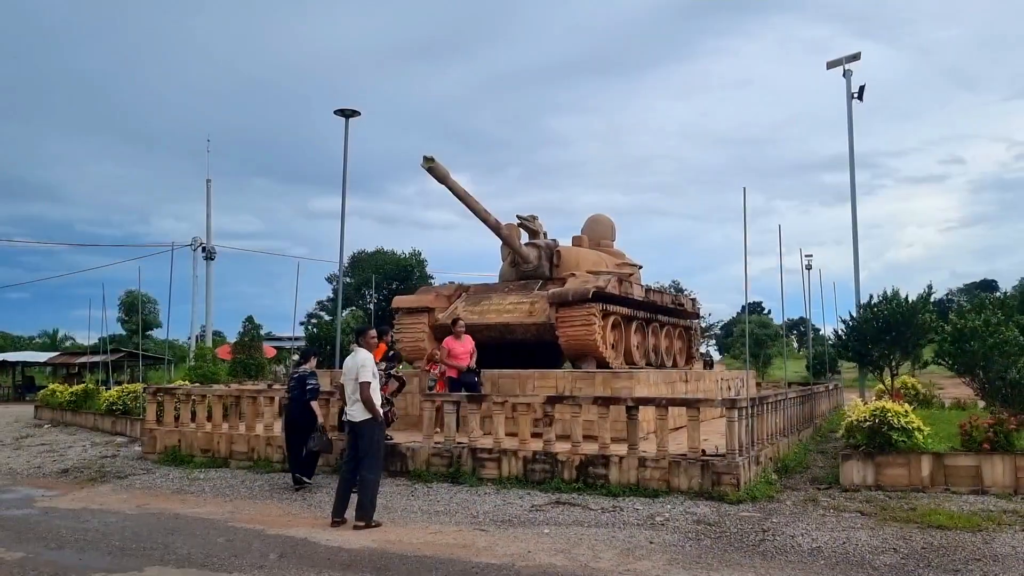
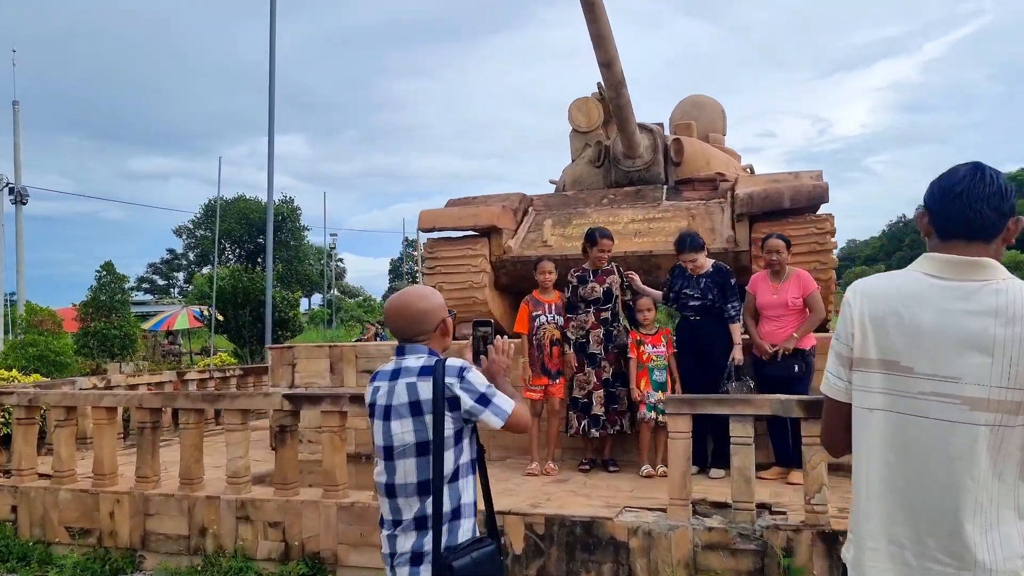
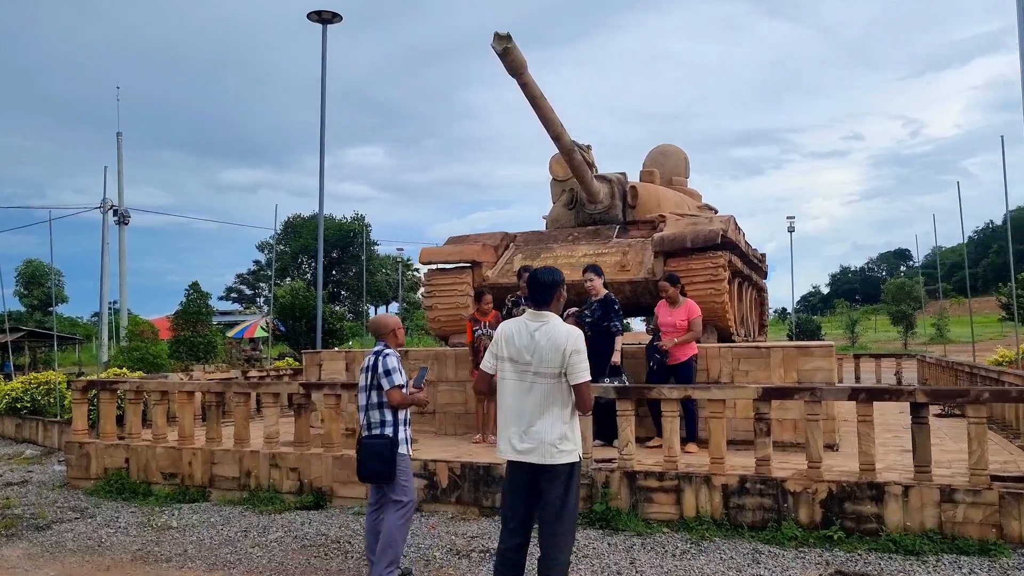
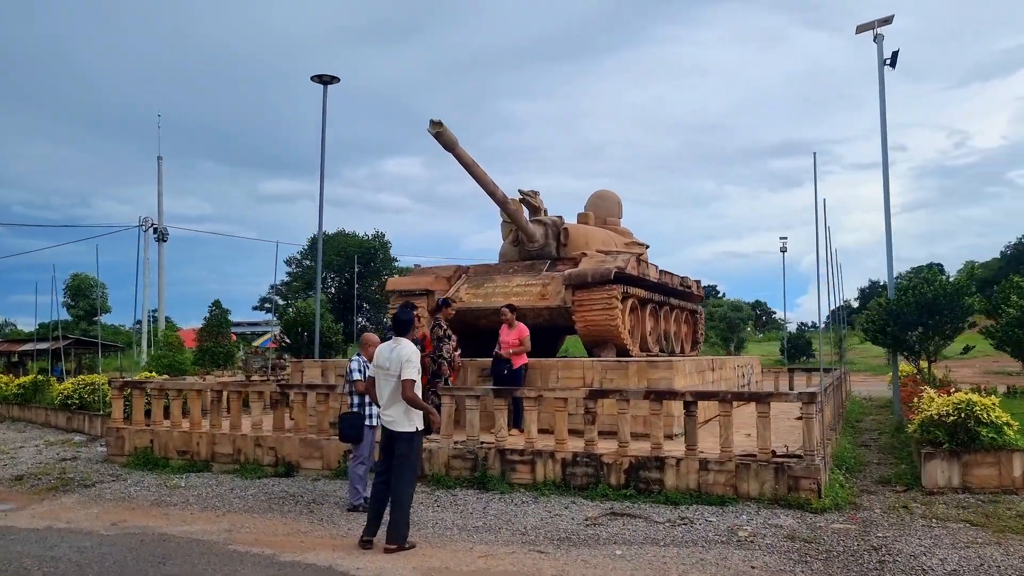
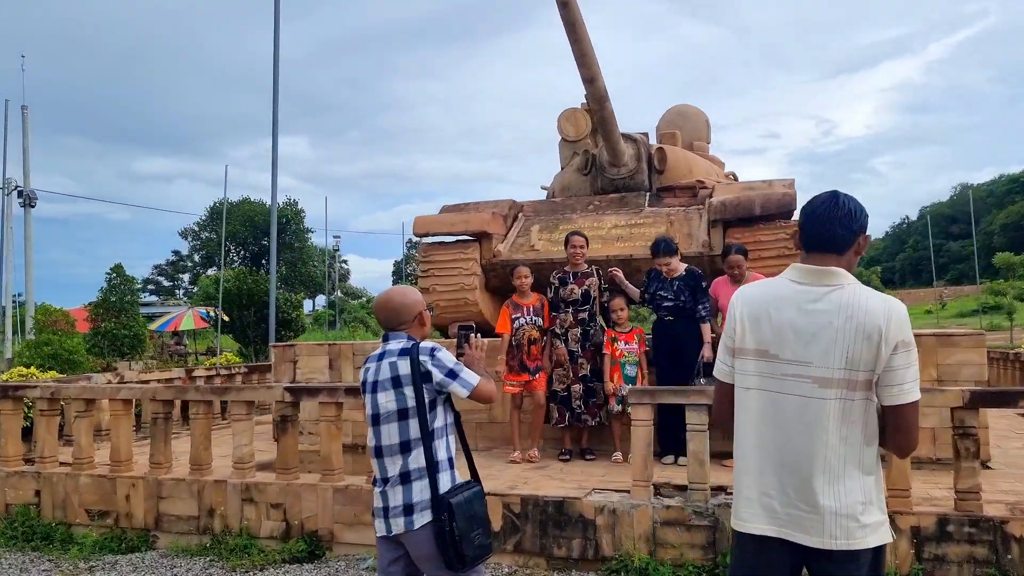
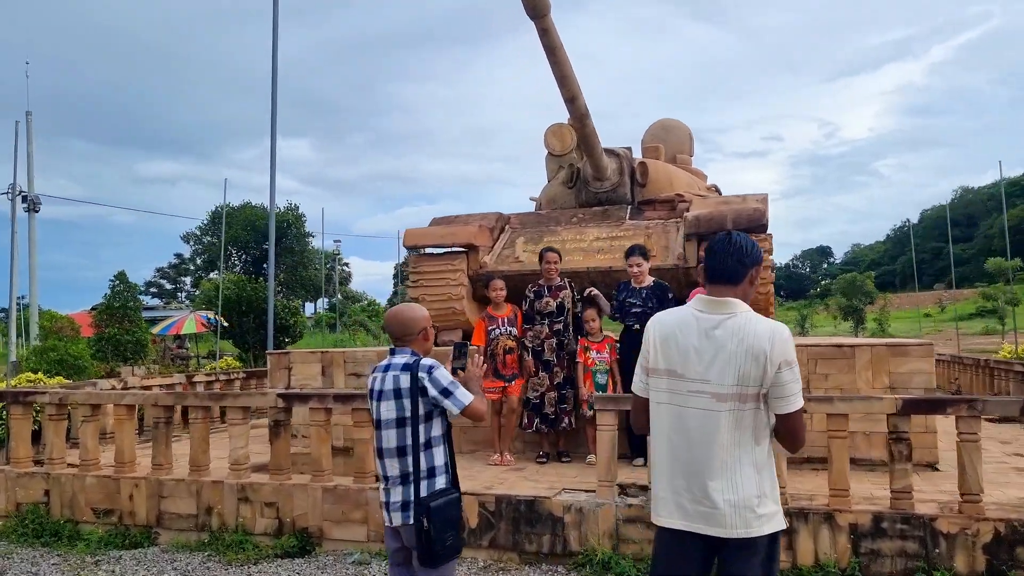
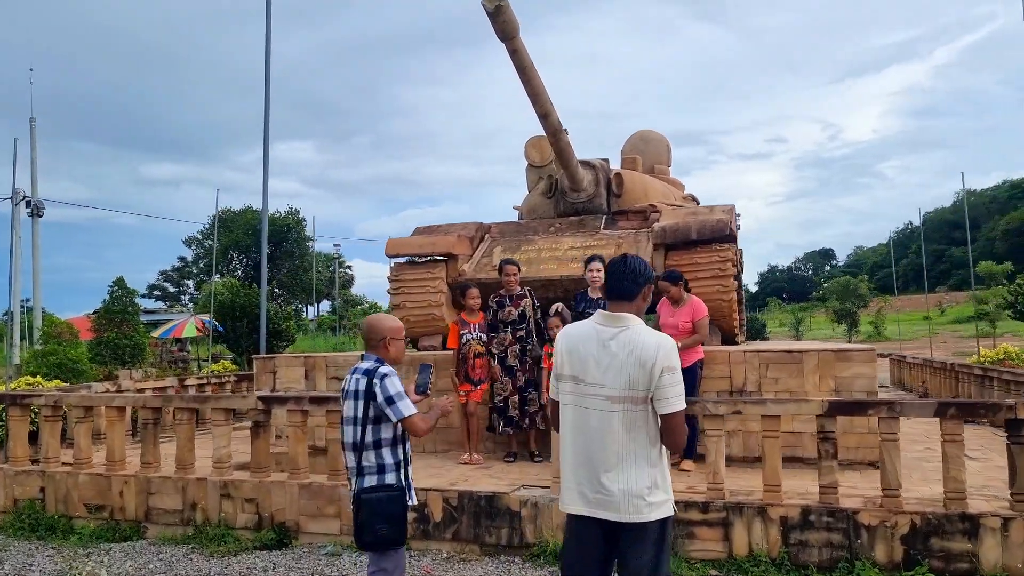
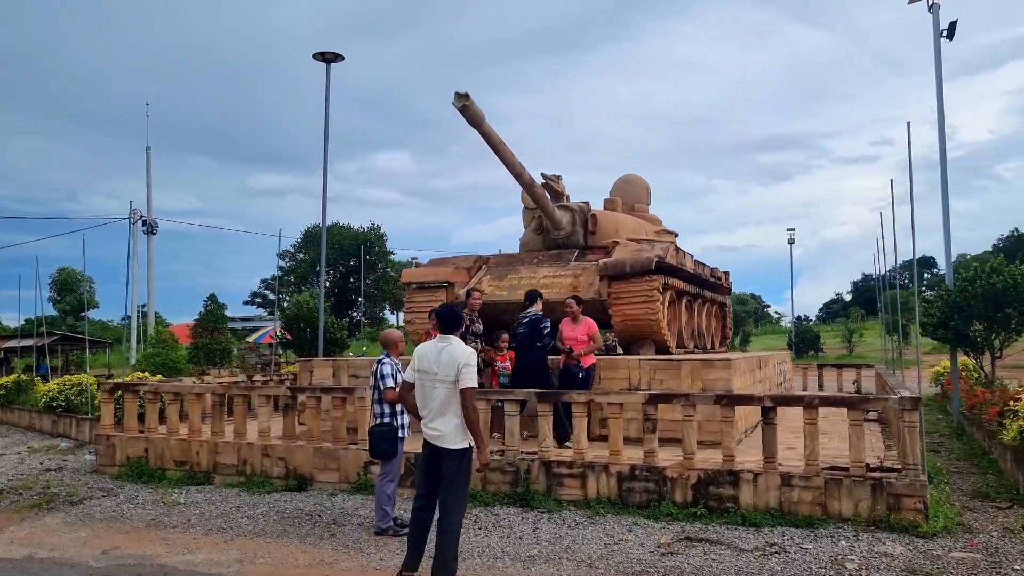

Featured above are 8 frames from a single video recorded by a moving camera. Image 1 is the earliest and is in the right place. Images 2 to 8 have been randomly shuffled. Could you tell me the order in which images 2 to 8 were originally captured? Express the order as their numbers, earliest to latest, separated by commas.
4, 8, 3, 7, 6, 5, 2
